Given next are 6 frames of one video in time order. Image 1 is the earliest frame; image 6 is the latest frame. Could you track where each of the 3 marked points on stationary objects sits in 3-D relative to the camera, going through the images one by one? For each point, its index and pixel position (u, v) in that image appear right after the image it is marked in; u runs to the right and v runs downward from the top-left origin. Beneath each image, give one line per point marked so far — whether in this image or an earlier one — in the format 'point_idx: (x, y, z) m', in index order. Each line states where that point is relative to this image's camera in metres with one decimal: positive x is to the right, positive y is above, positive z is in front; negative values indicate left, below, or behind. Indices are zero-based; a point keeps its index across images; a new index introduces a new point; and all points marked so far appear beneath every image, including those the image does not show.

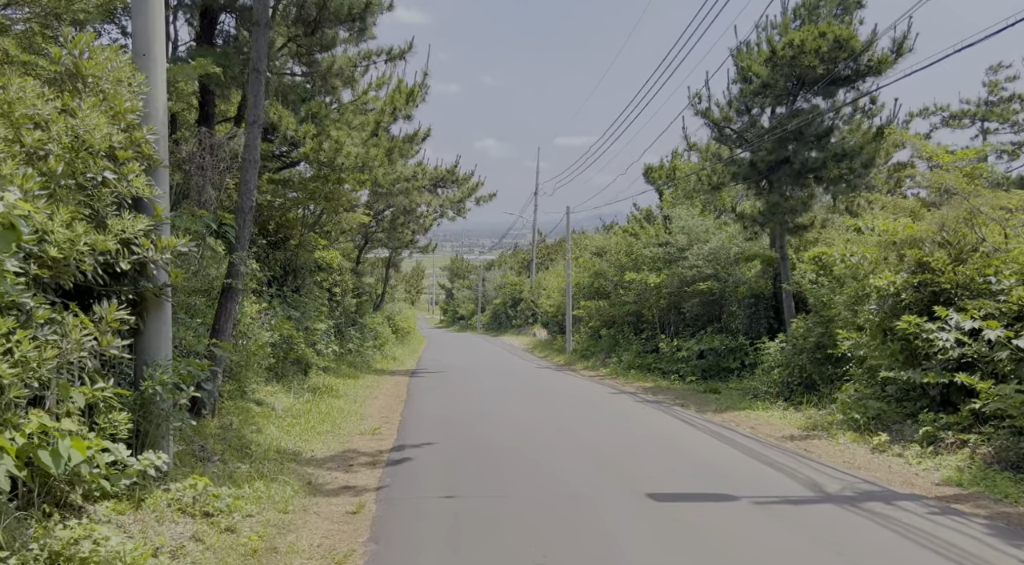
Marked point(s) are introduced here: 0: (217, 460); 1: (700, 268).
0: (-2.8, -1.7, +7.1) m
1: (+4.5, +0.3, +17.4) m
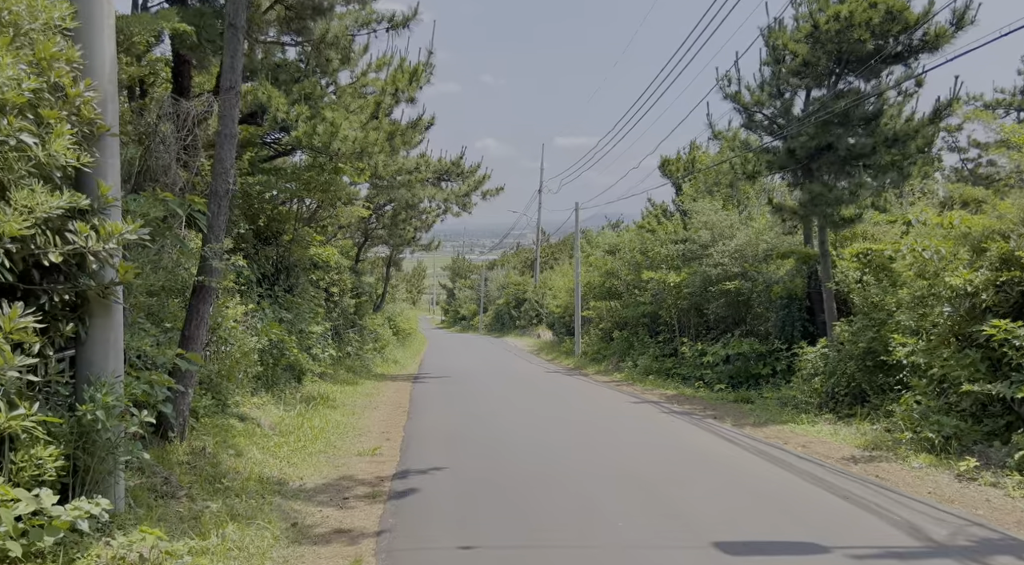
0: (-2.6, -1.7, +5.8) m
1: (+4.7, +0.4, +16.1) m
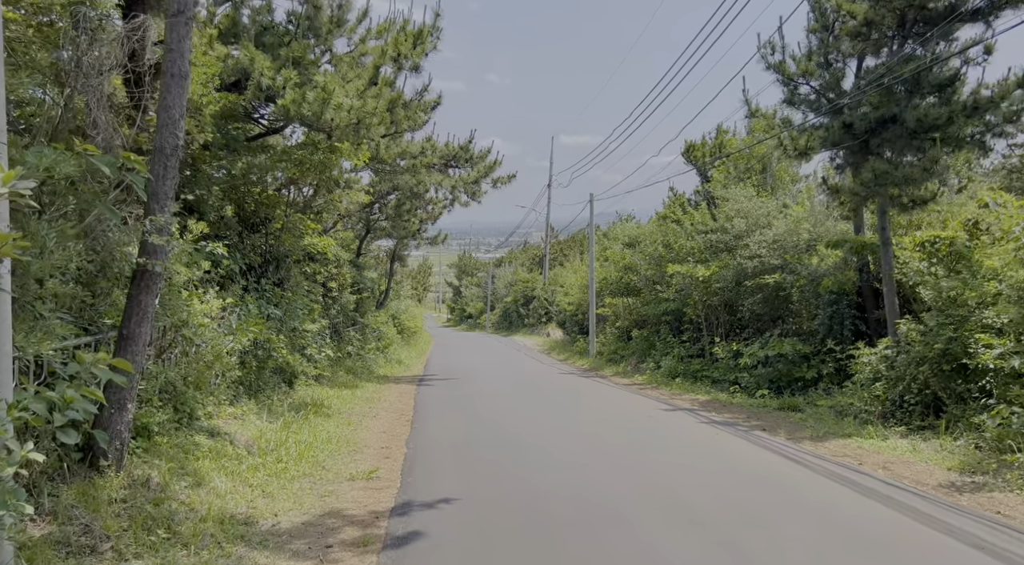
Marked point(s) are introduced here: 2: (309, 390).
0: (-2.4, -1.6, +4.3) m
1: (+5.0, +0.5, +14.6) m
2: (-3.6, -1.9, +12.8) m
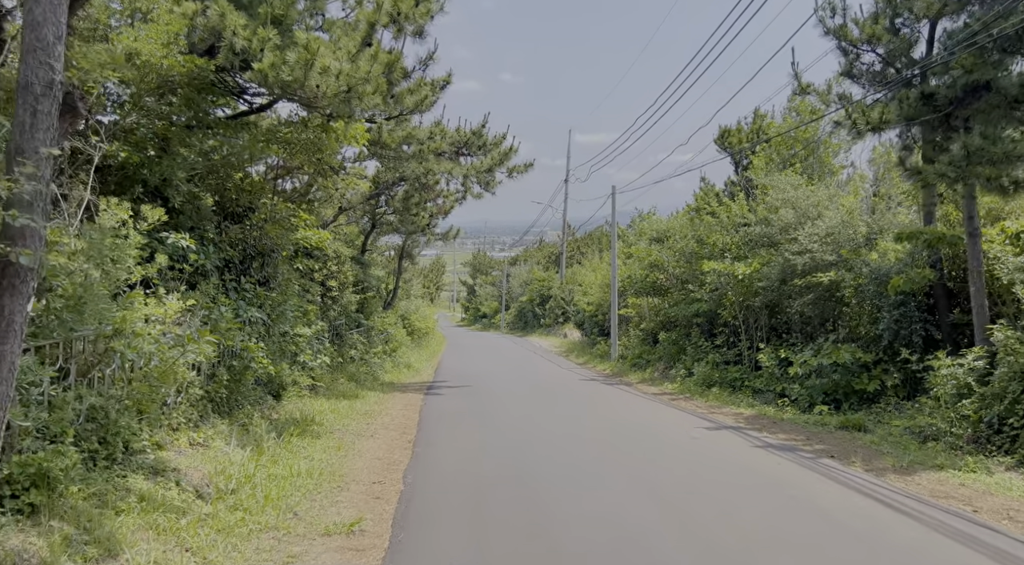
0: (-2.3, -1.6, +2.8) m
1: (+5.3, +0.5, +12.8) m
2: (-3.3, -1.9, +11.3) m
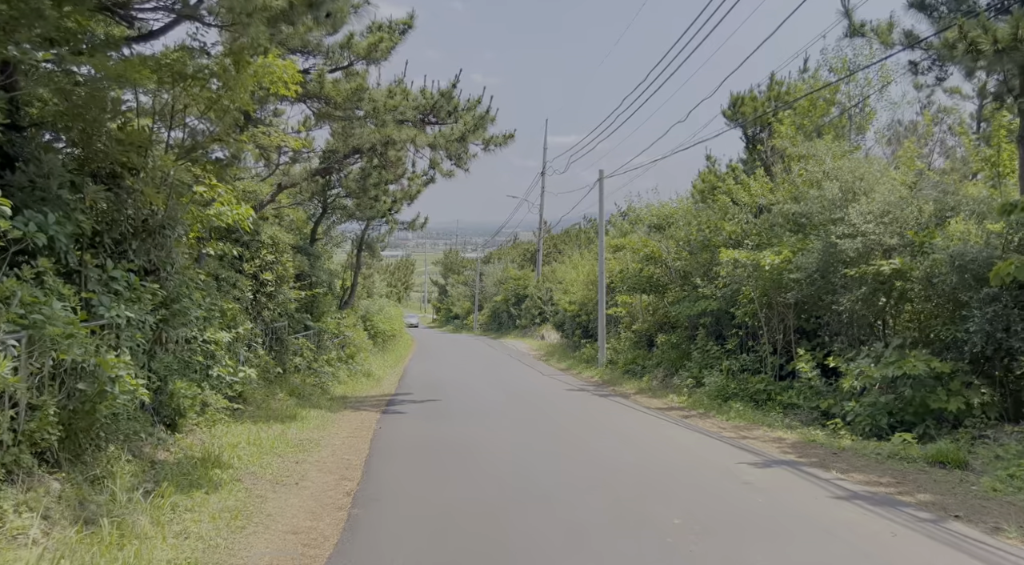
0: (-2.2, -1.4, -0.1) m
1: (+5.0, +0.6, +10.2) m
2: (-3.5, -1.8, +8.4) m
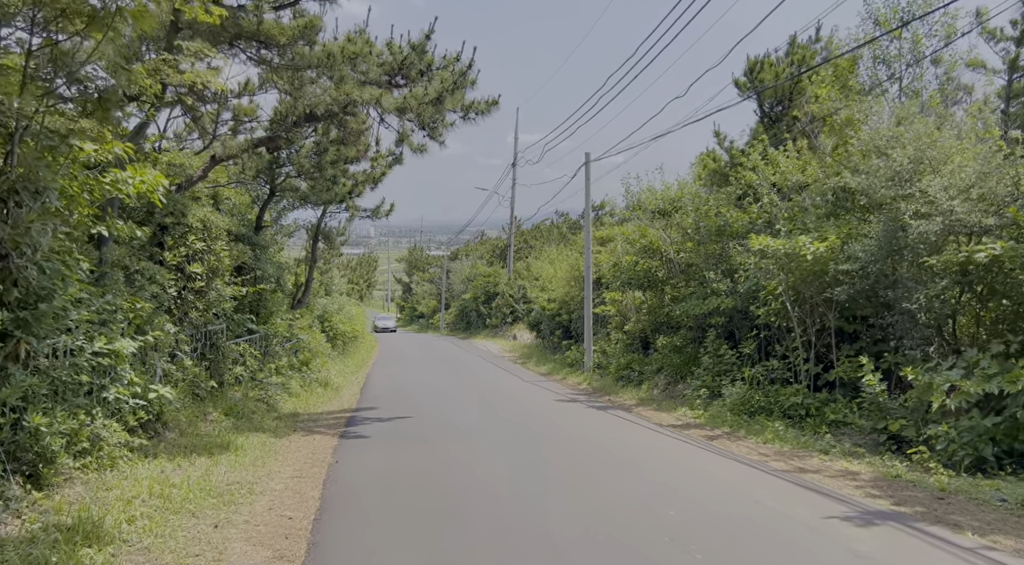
0: (-1.7, -1.4, -2.5) m
1: (+4.9, +0.7, +8.2) m
2: (-3.5, -1.7, +5.9) m
